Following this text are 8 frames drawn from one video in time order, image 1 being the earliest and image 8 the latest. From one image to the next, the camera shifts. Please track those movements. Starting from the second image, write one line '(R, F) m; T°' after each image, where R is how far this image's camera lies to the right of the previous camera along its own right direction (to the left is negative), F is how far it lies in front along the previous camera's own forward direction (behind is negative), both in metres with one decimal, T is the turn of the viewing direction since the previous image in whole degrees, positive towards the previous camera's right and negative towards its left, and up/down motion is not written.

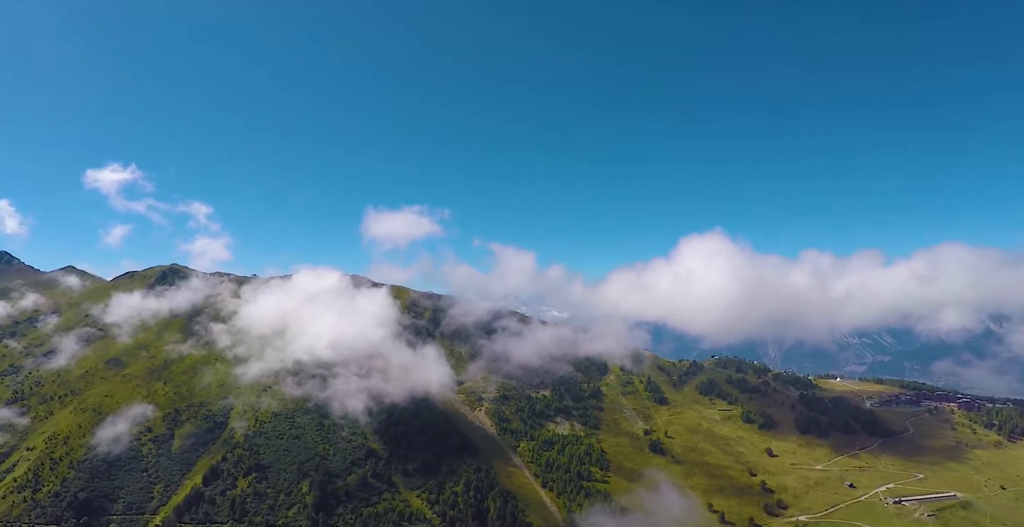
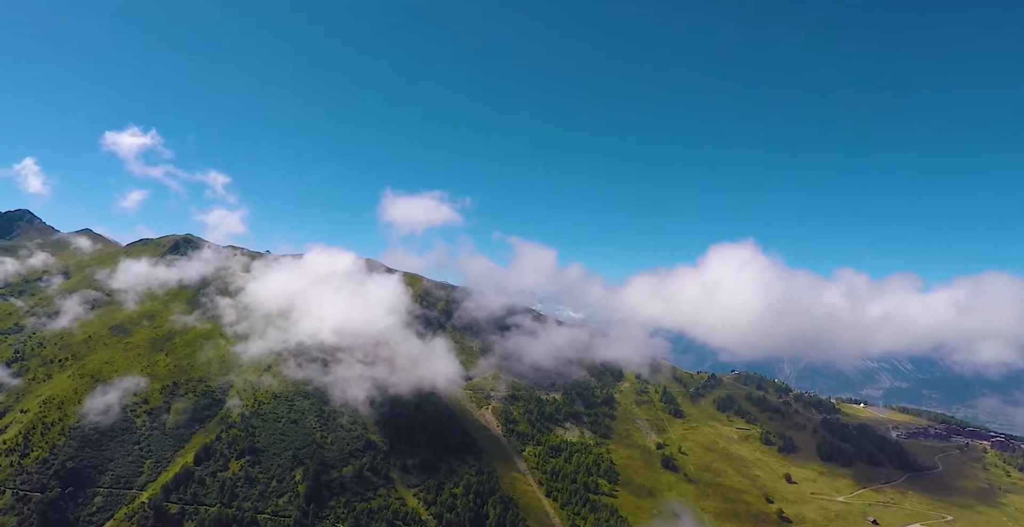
(+0.7, +21.6) m; -2°
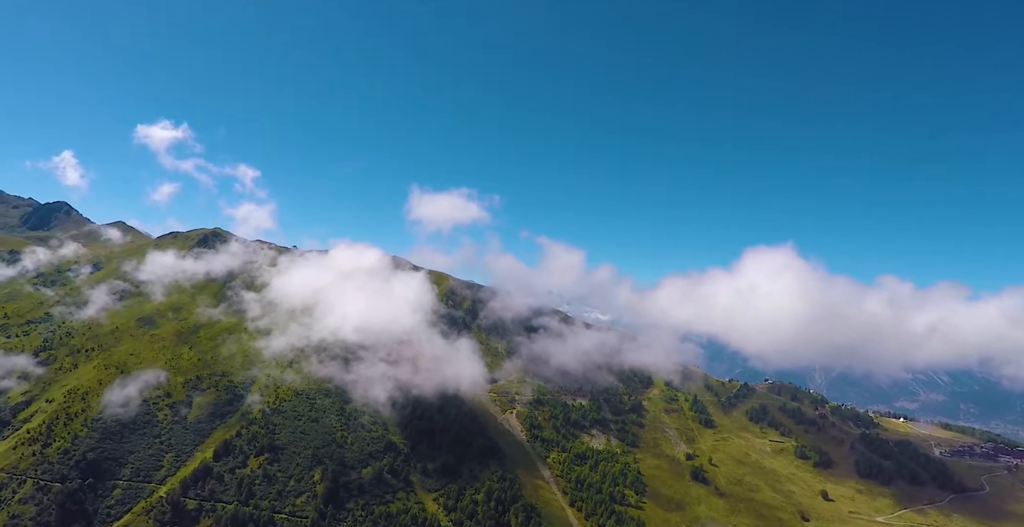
(-0.1, +12.9) m; -3°
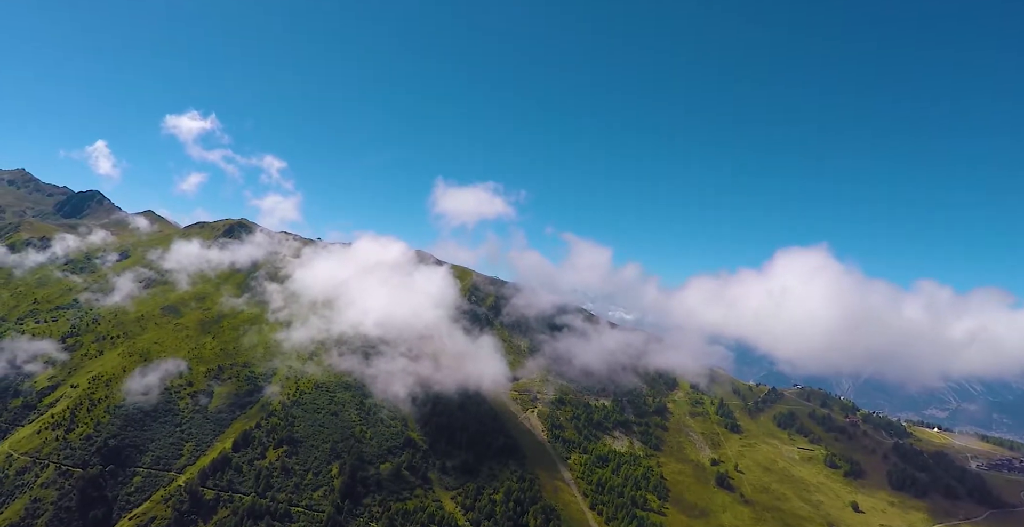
(-0.2, +8.4) m; -2°
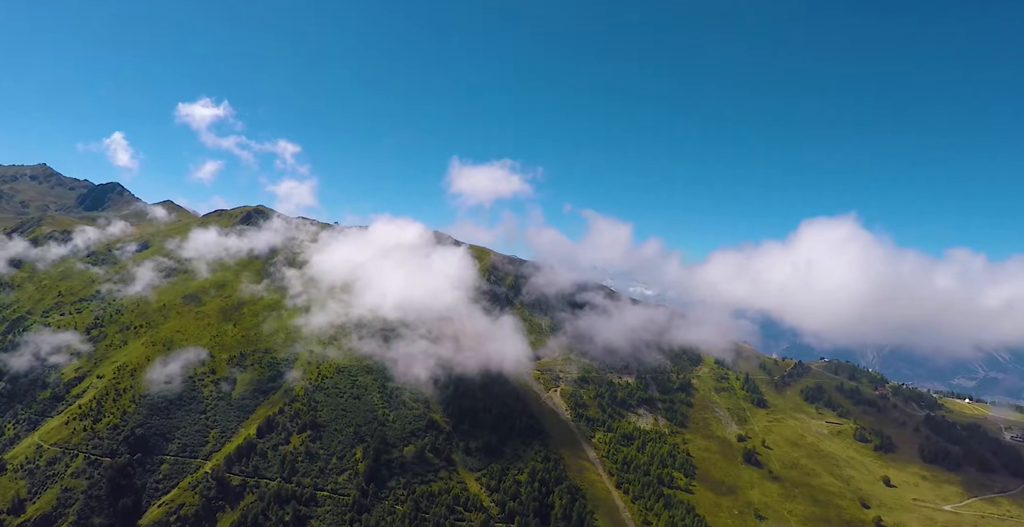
(-0.1, +6.9) m; -2°
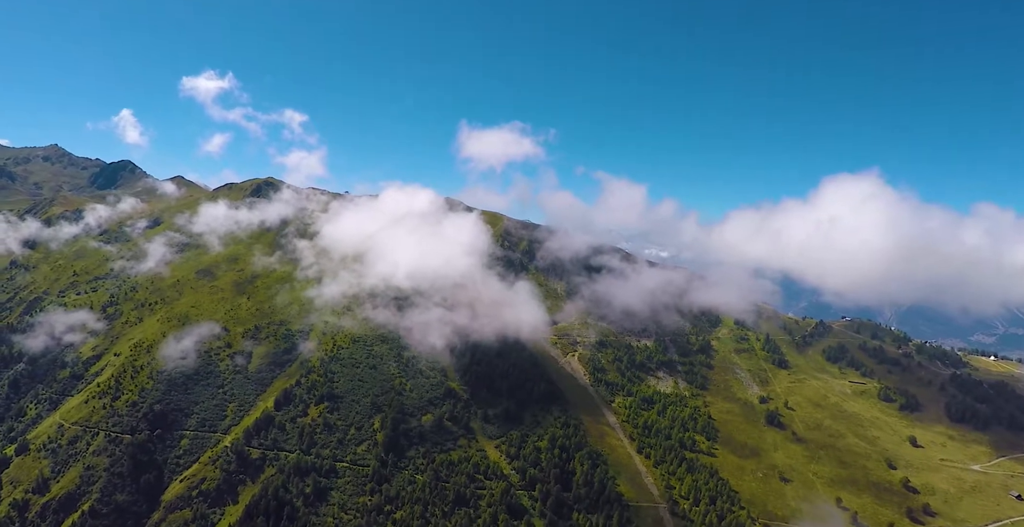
(+0.5, +9.0) m; -1°
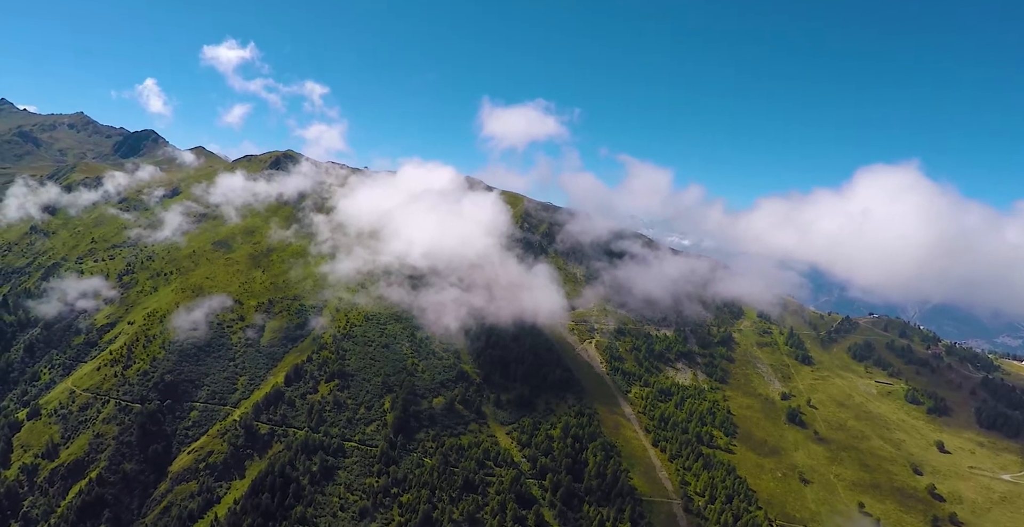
(+0.4, +11.1) m; -2°
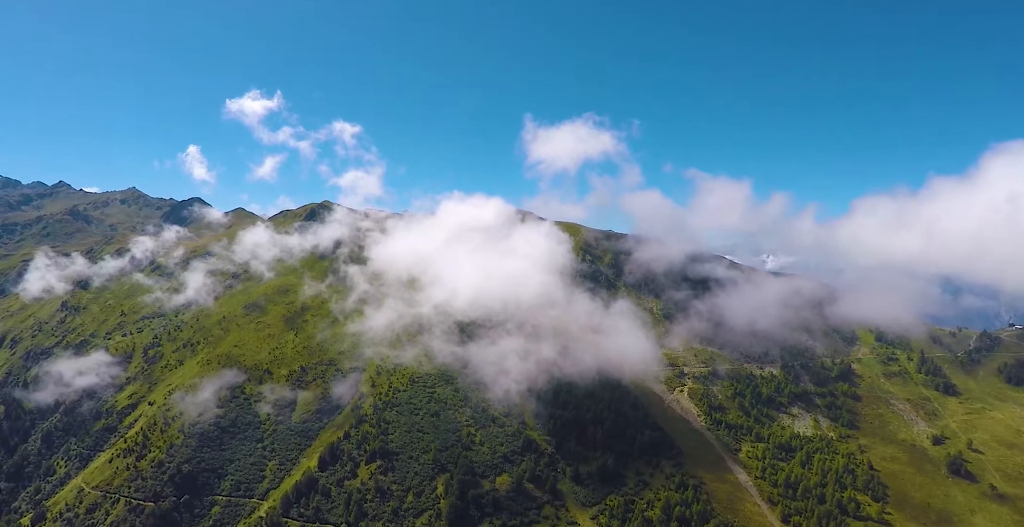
(-2.3, +65.1) m; -5°
